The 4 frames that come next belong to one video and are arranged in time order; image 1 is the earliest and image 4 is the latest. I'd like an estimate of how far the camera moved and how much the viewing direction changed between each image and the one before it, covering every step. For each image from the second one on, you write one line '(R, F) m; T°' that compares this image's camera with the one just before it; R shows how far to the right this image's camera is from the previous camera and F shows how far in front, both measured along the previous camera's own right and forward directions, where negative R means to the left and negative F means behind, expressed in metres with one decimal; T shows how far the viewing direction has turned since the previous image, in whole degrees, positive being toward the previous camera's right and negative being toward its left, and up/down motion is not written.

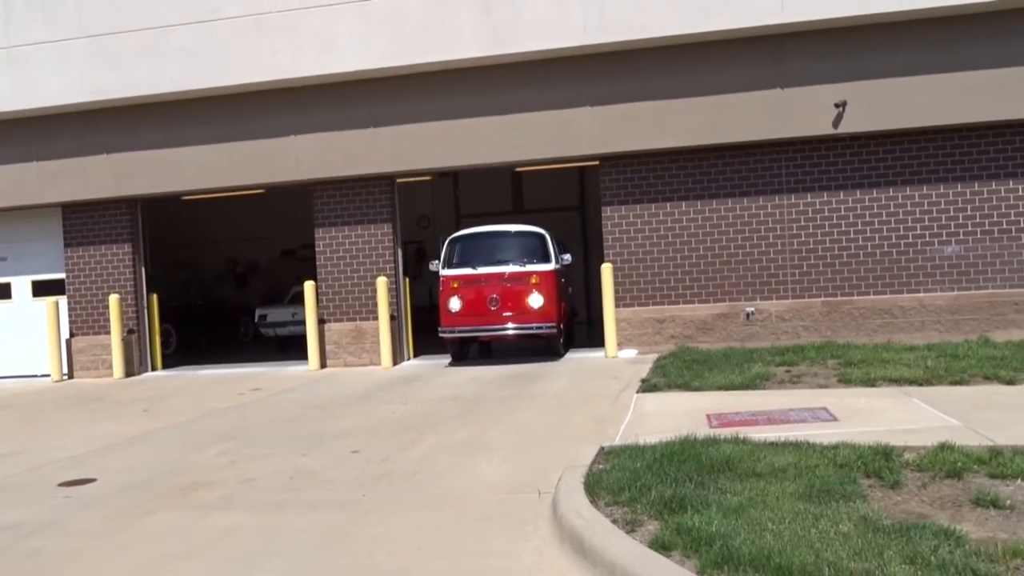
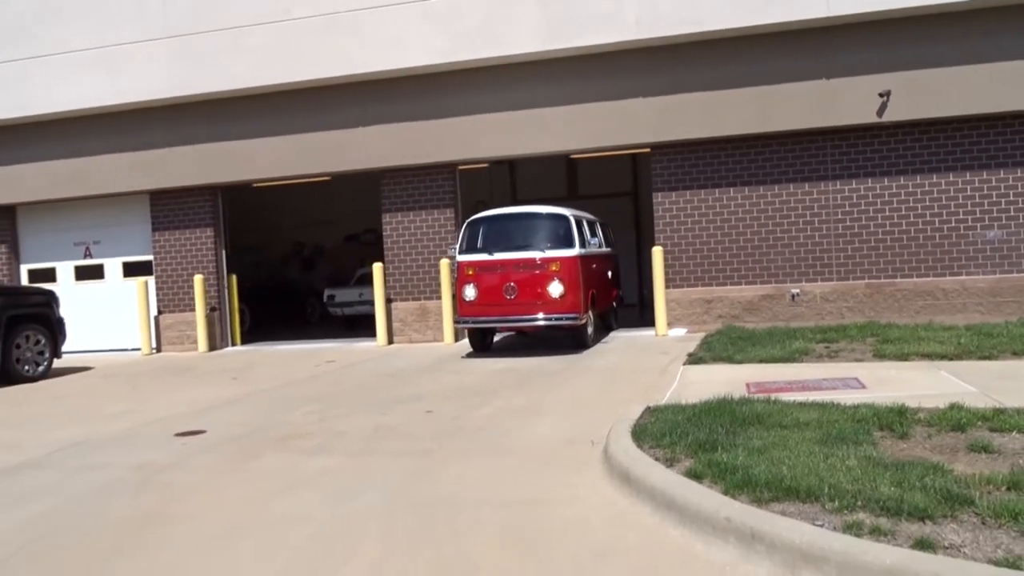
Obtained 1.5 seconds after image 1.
(0.0, -1.0) m; -3°
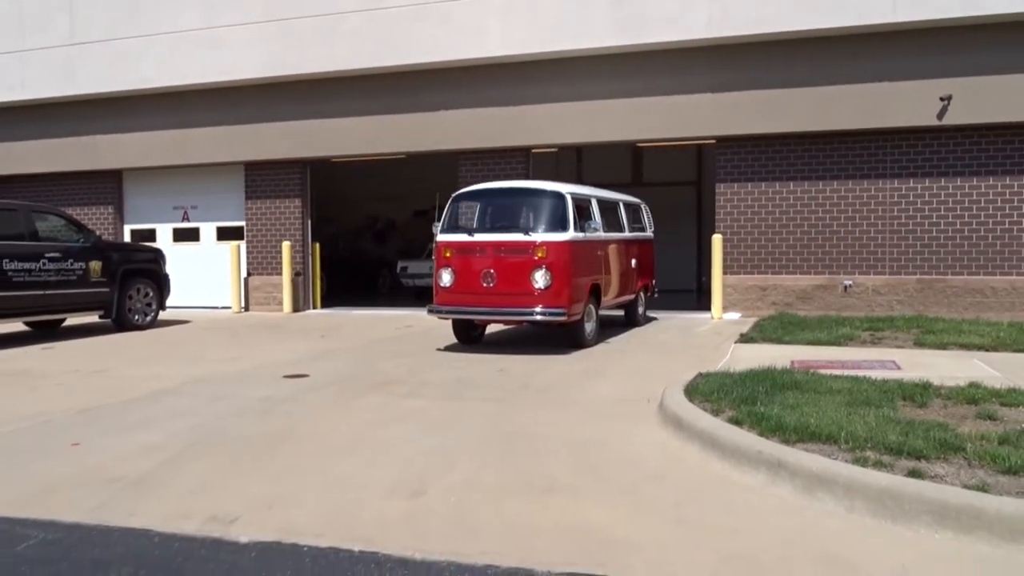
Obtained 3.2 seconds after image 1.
(-0.2, -1.2) m; -4°
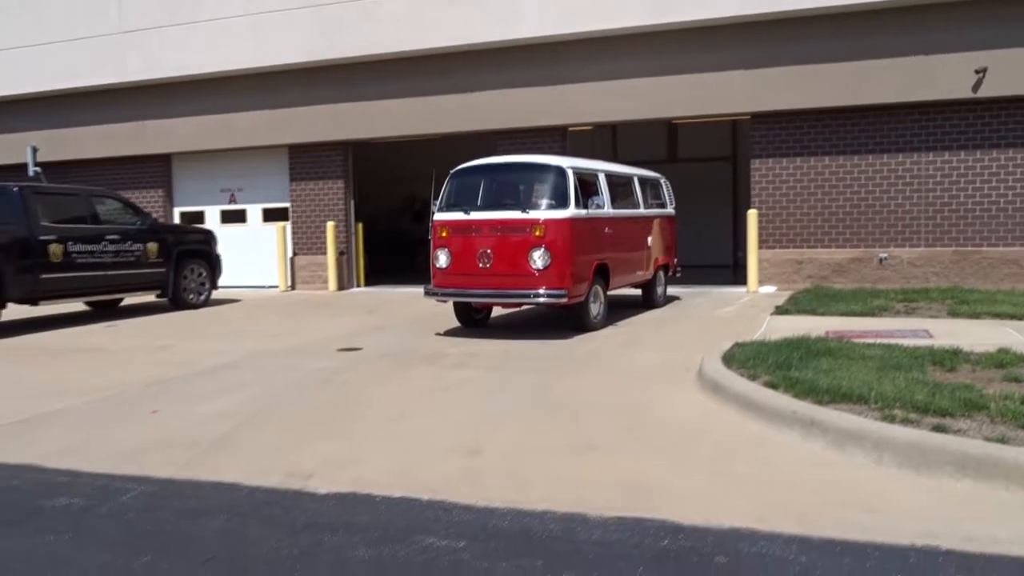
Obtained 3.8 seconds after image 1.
(-0.1, -0.5) m; -2°
